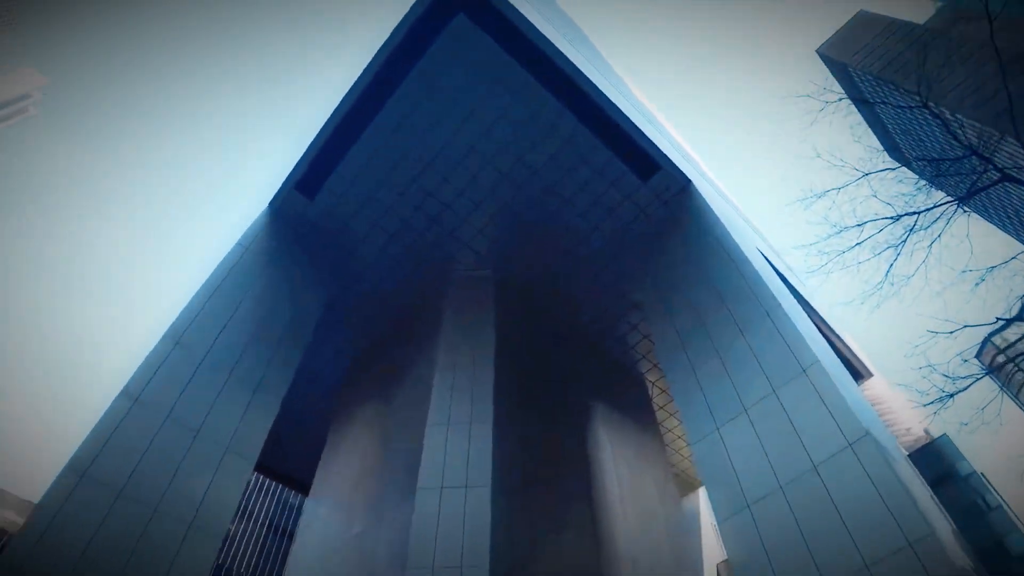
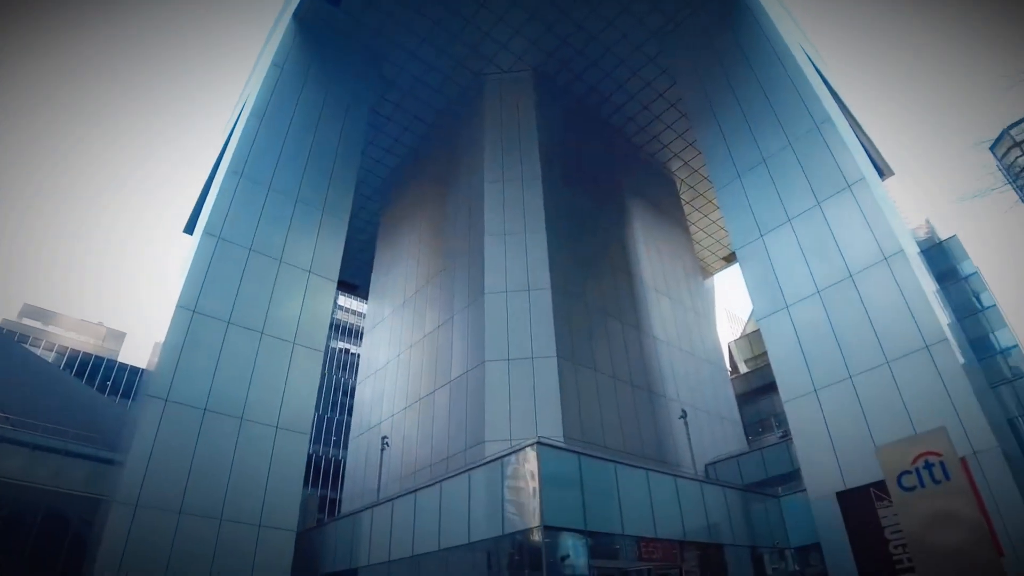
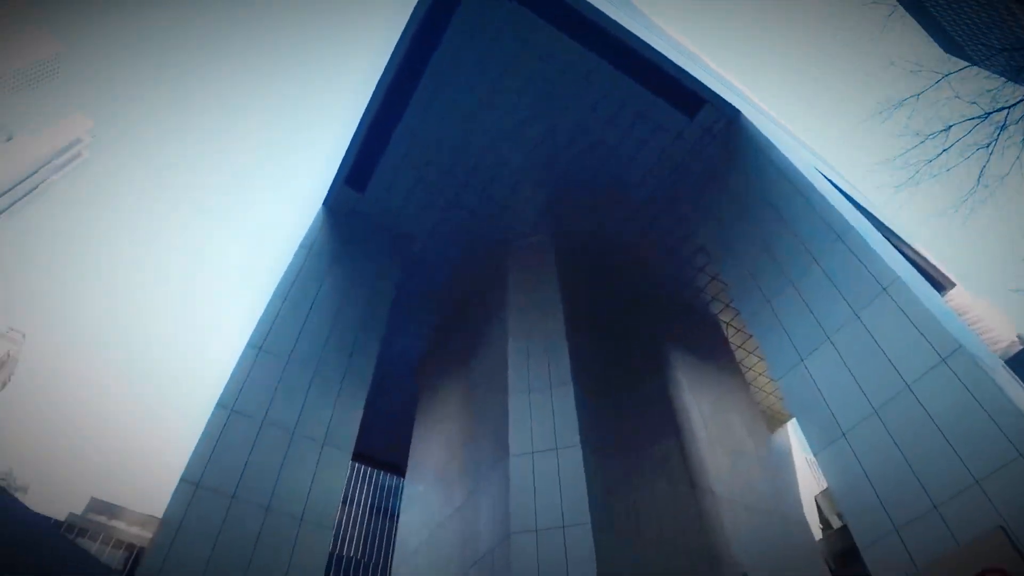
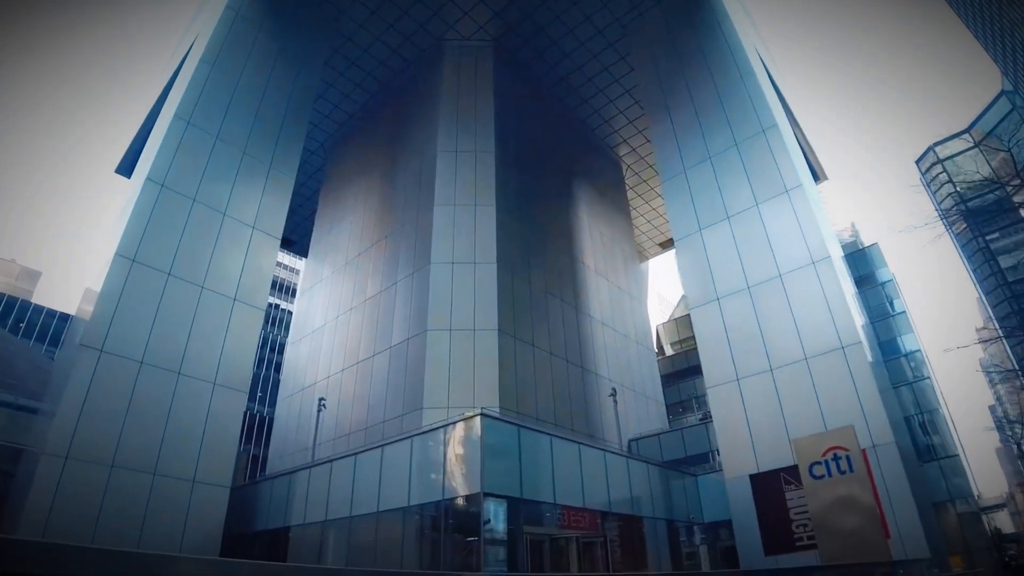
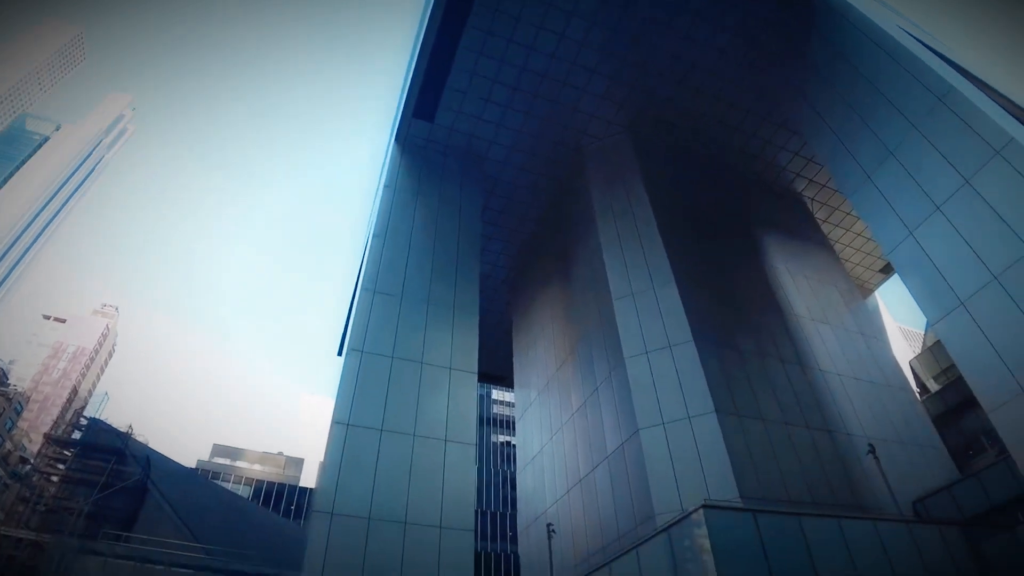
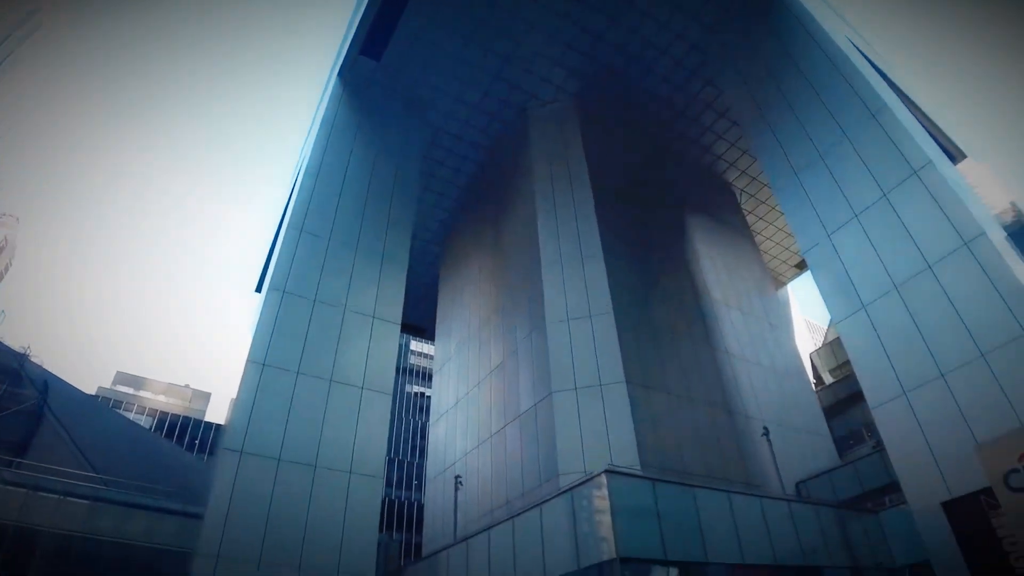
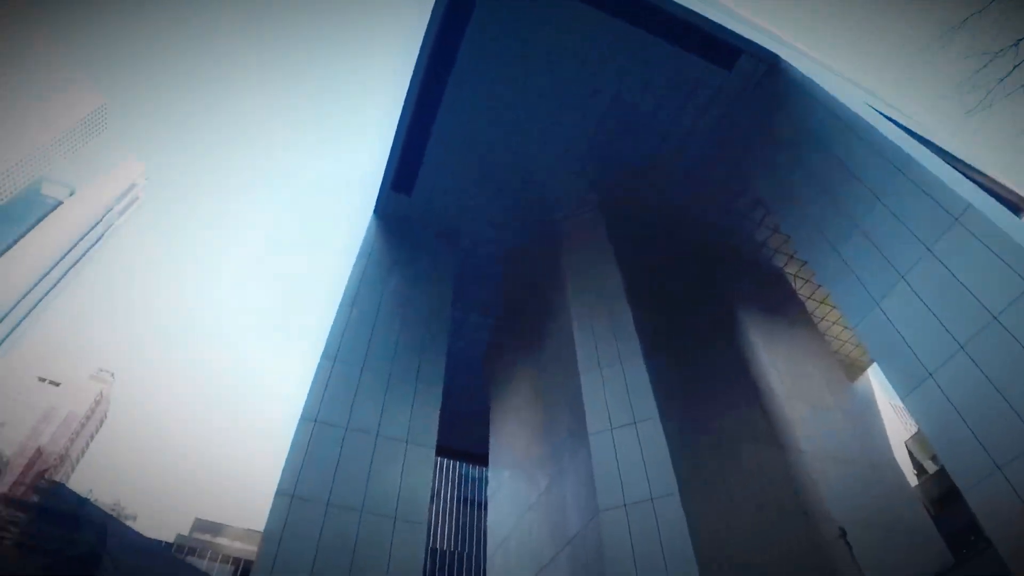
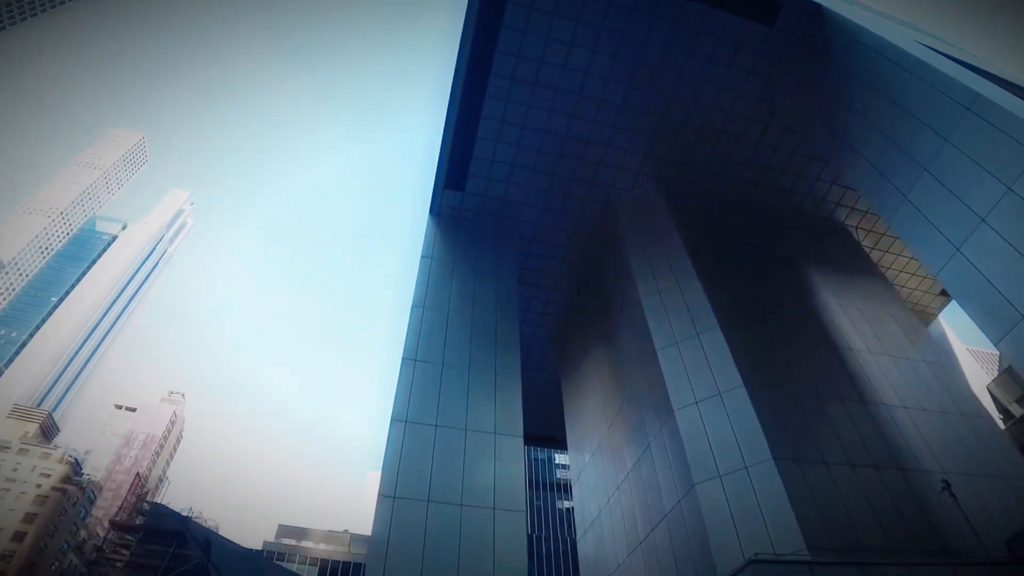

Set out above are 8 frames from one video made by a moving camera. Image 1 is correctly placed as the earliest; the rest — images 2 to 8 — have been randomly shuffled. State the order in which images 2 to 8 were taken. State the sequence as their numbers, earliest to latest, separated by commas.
3, 7, 8, 5, 6, 2, 4
